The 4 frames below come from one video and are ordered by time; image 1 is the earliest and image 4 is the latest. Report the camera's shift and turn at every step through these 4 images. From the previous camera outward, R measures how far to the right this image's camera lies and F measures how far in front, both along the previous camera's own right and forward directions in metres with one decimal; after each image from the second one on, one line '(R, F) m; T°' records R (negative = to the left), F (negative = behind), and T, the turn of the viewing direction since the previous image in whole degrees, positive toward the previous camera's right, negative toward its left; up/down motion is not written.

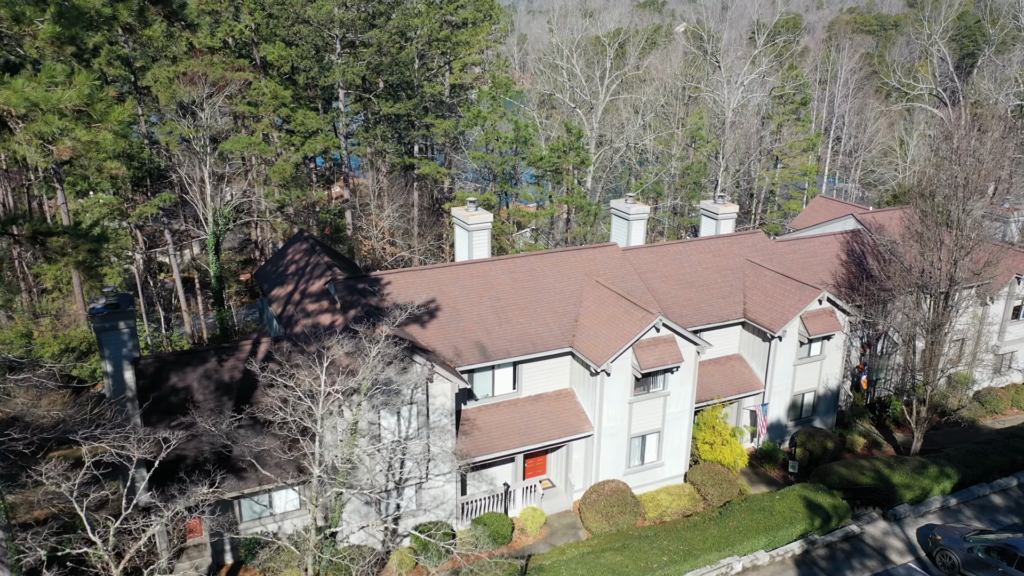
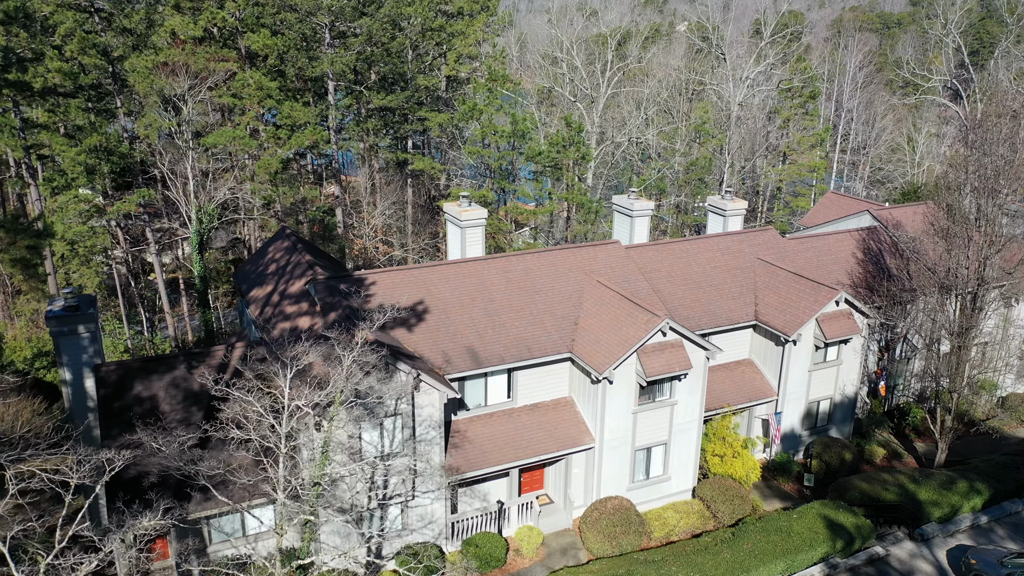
(+0.2, +1.6) m; 0°
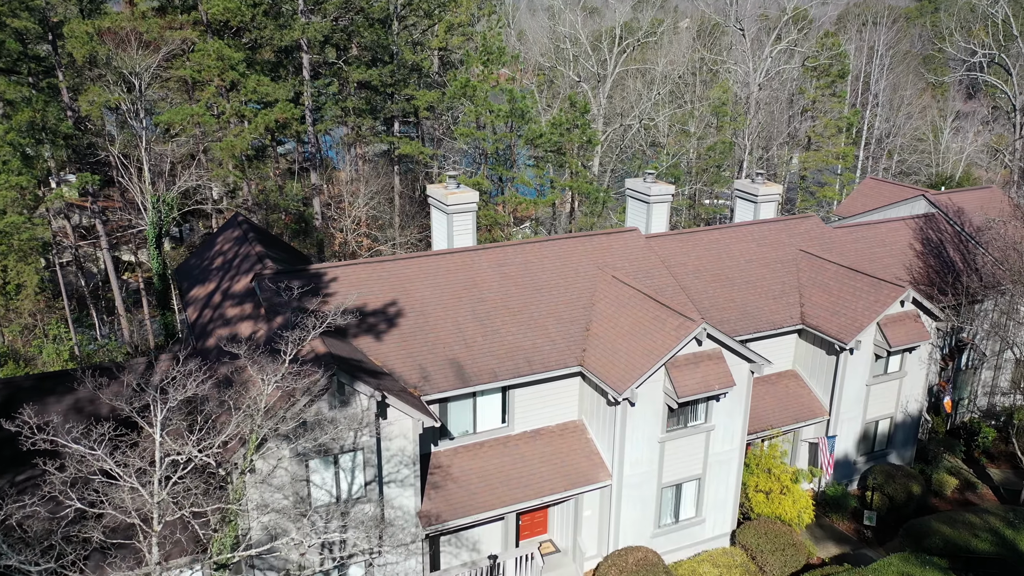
(+0.1, +4.0) m; 0°
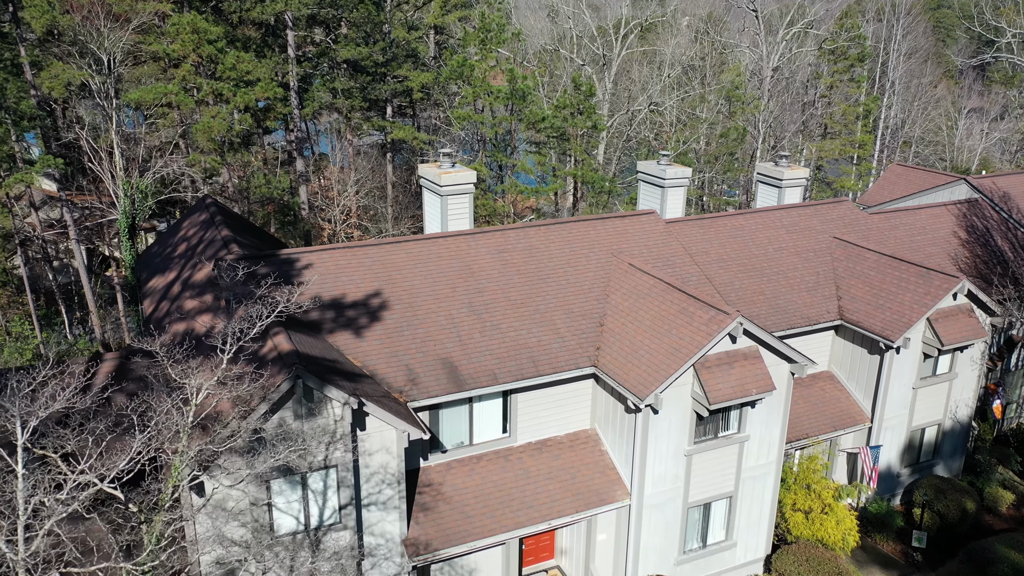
(-0.1, +2.2) m; 0°
